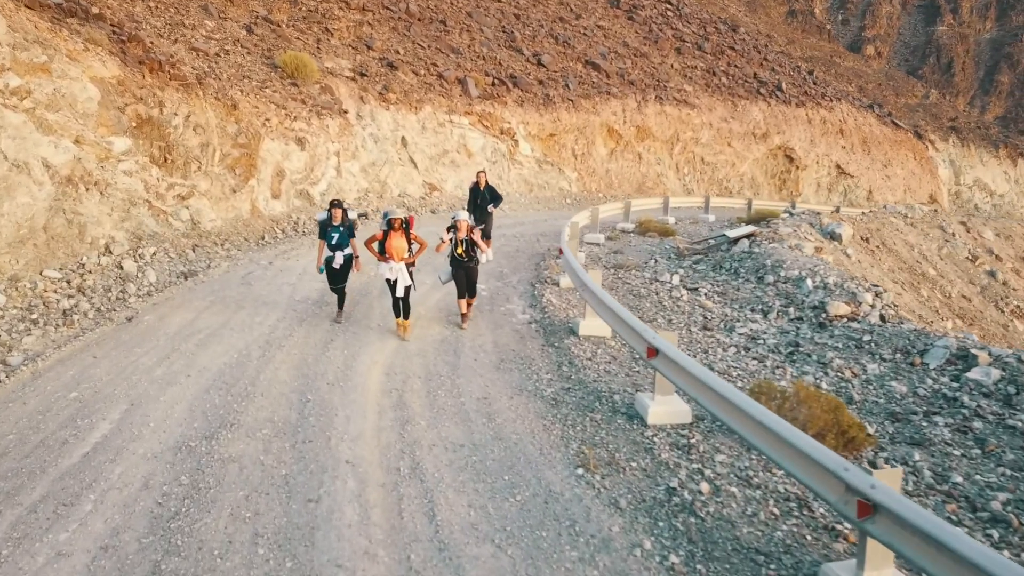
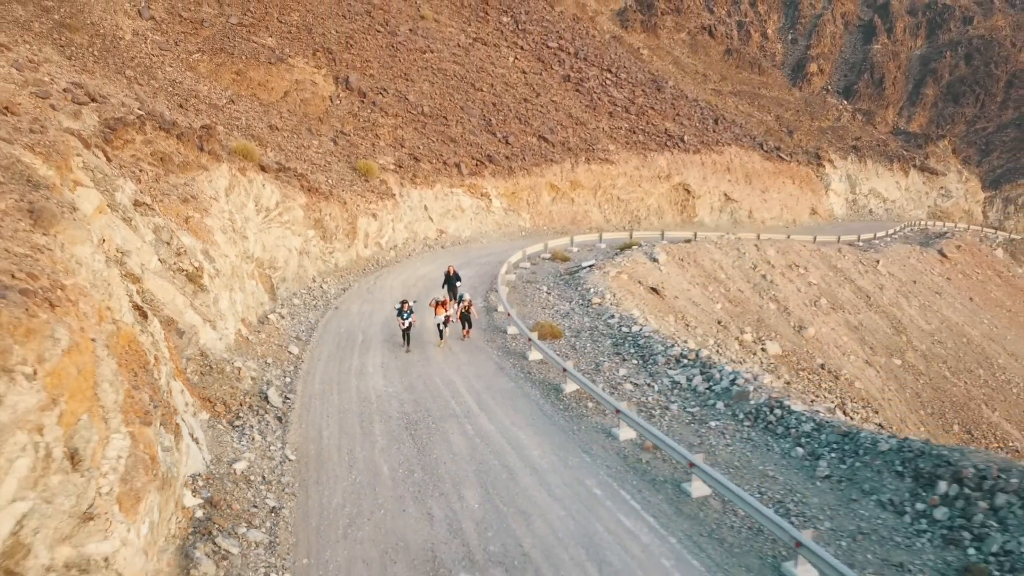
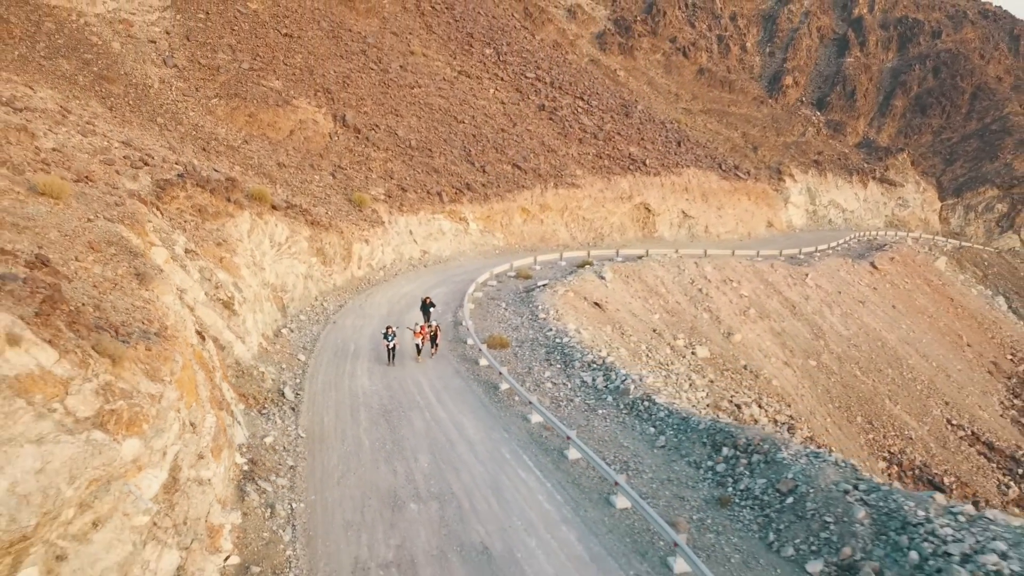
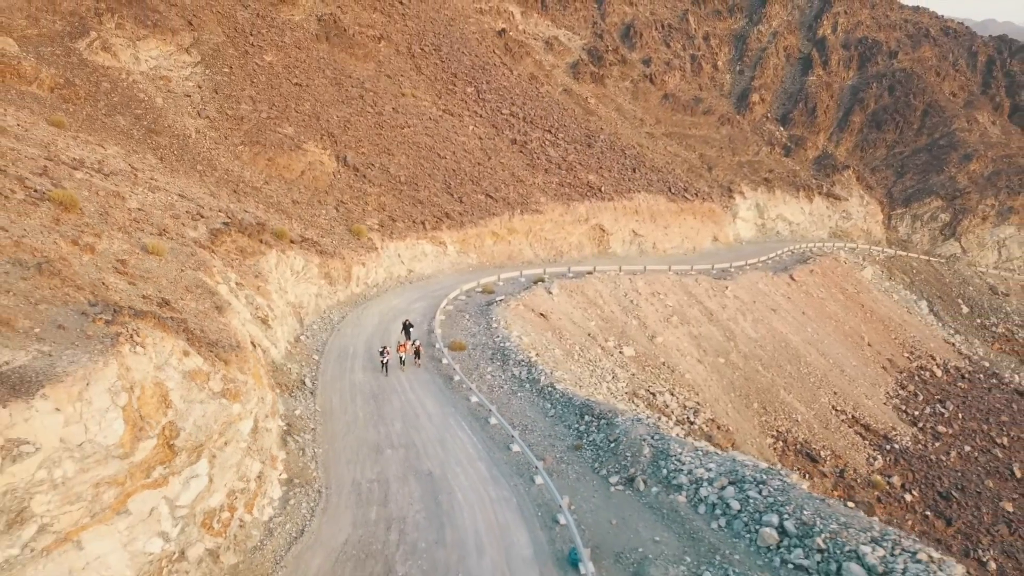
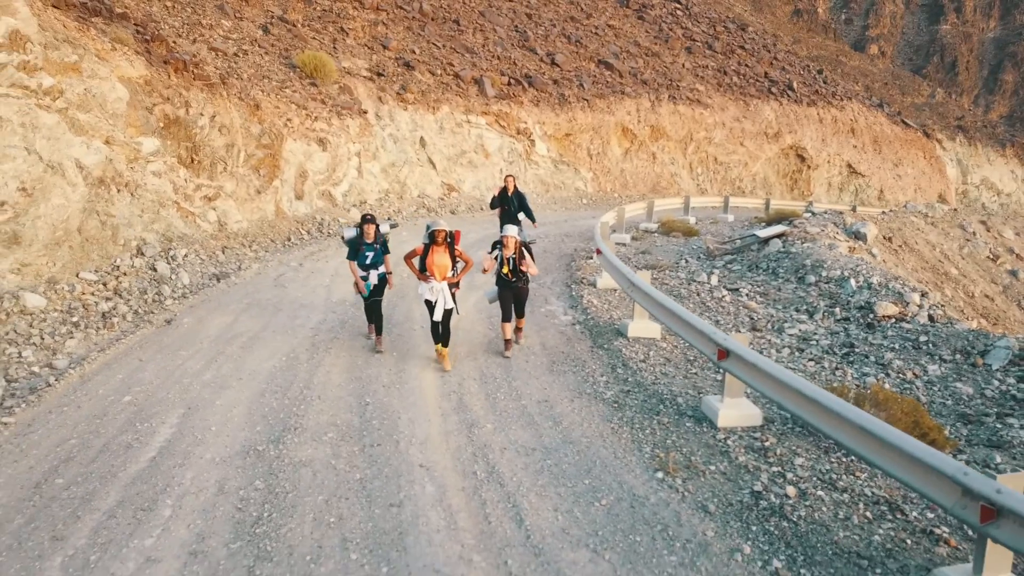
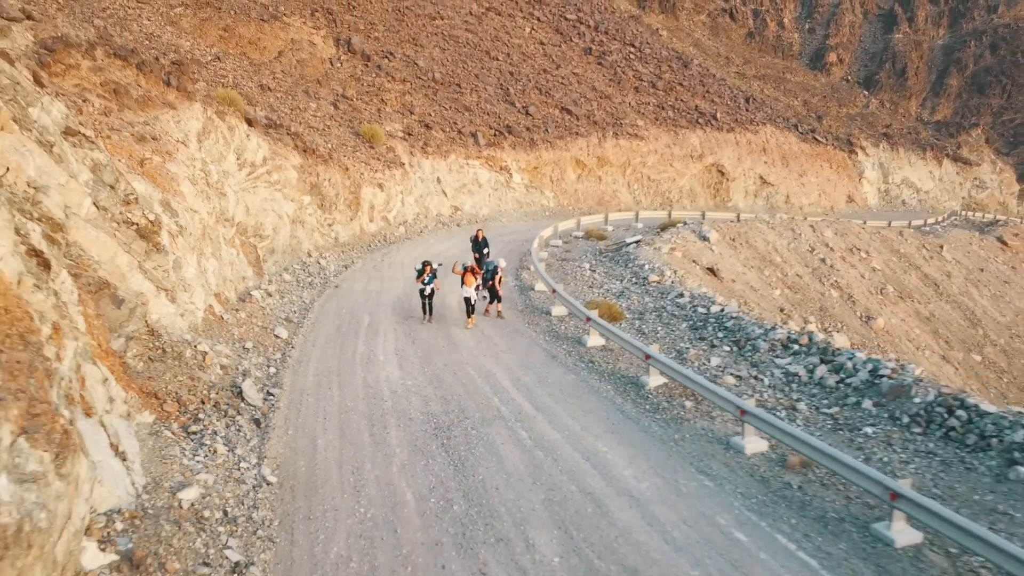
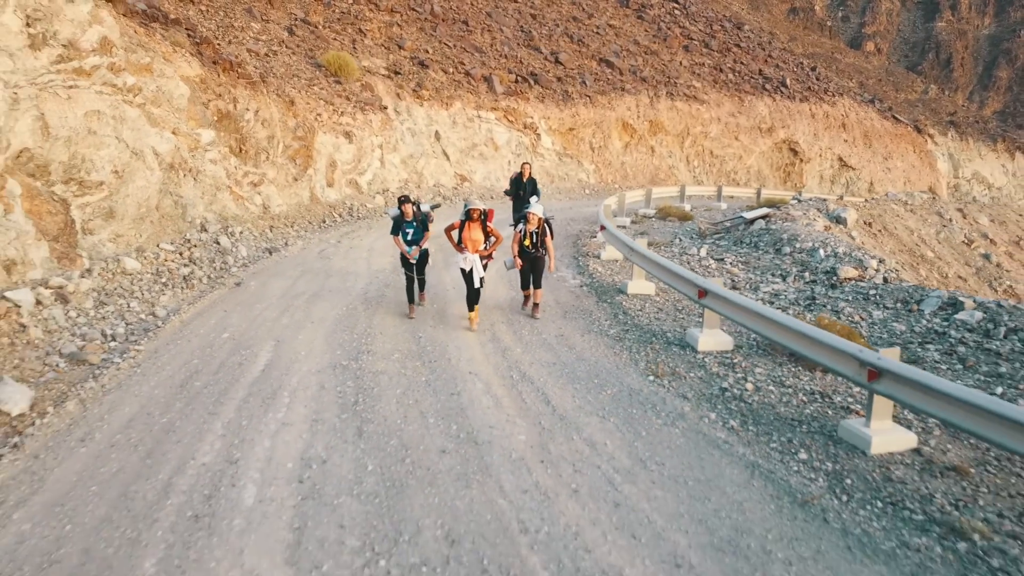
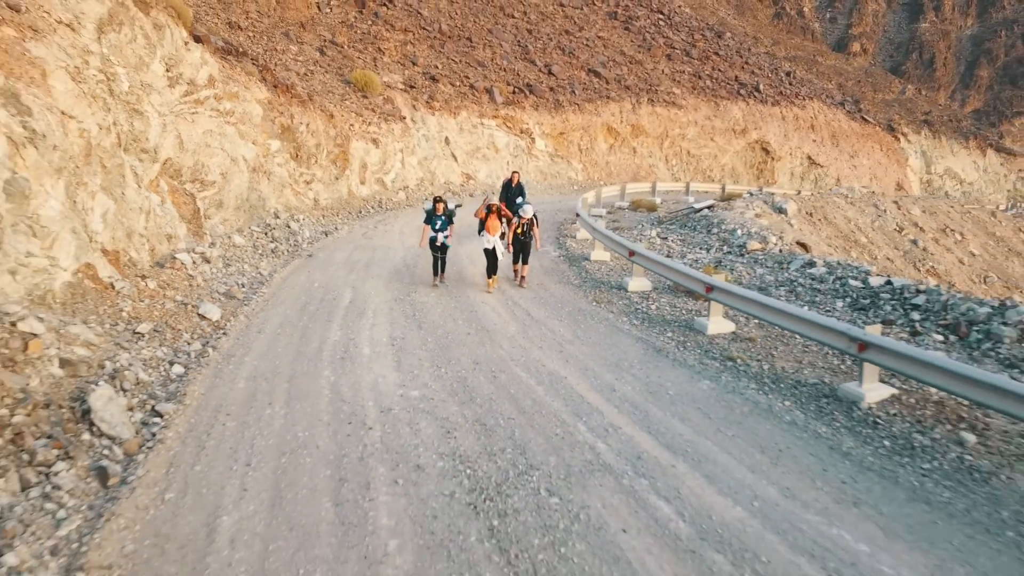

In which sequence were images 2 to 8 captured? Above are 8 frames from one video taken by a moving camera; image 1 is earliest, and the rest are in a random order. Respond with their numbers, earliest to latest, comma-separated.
5, 7, 8, 6, 2, 3, 4
